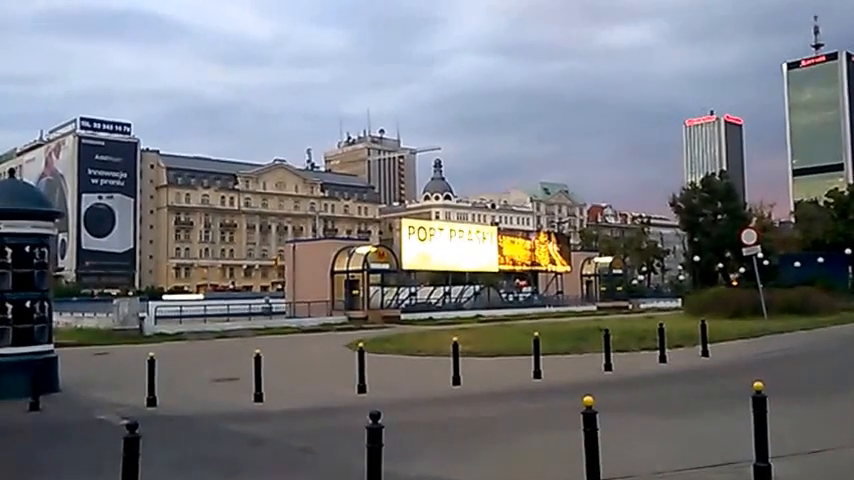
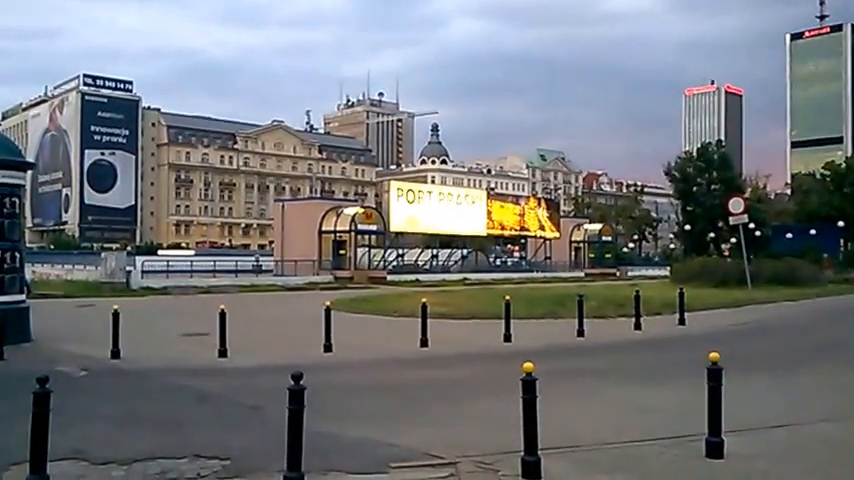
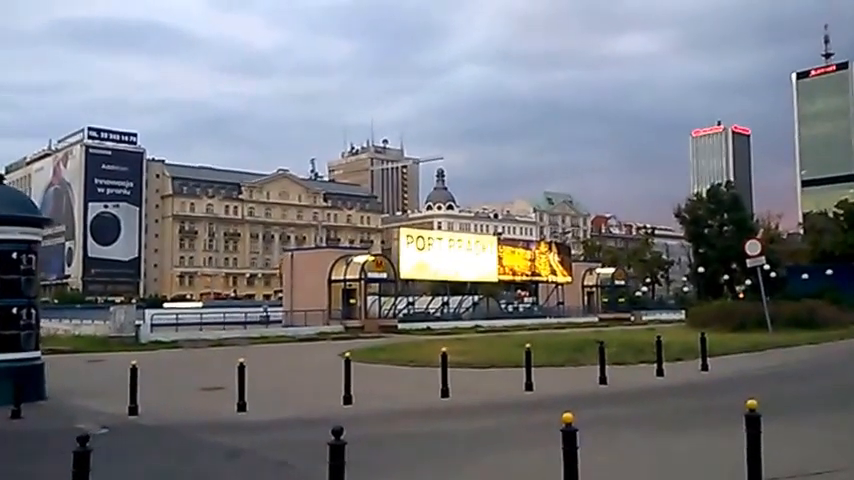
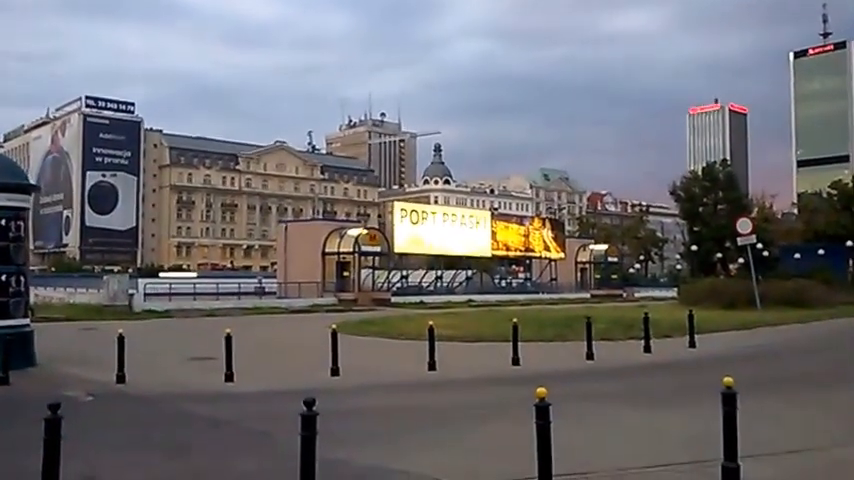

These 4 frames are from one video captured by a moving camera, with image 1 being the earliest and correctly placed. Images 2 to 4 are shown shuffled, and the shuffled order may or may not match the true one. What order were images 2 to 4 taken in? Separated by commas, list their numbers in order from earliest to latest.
3, 4, 2
